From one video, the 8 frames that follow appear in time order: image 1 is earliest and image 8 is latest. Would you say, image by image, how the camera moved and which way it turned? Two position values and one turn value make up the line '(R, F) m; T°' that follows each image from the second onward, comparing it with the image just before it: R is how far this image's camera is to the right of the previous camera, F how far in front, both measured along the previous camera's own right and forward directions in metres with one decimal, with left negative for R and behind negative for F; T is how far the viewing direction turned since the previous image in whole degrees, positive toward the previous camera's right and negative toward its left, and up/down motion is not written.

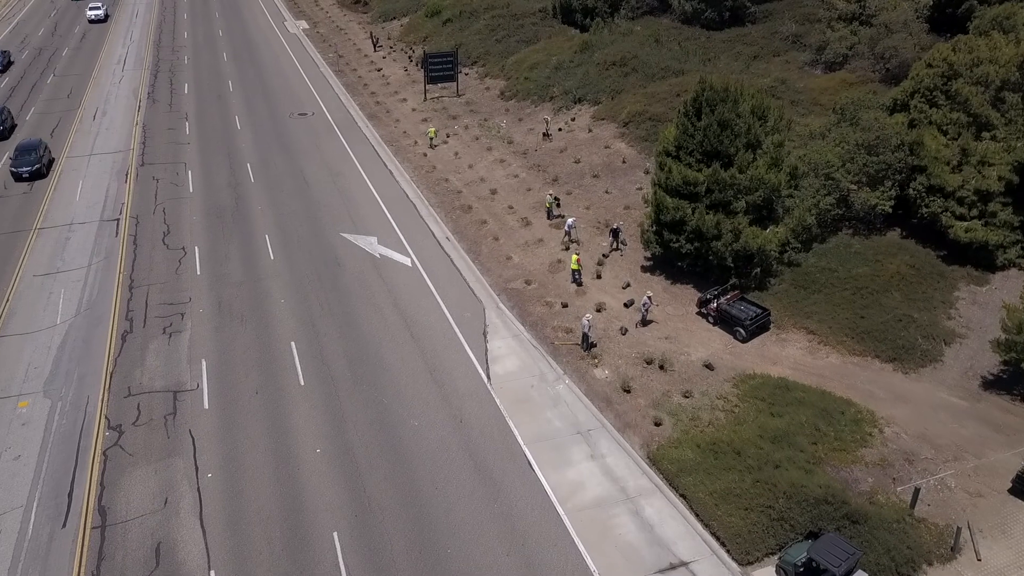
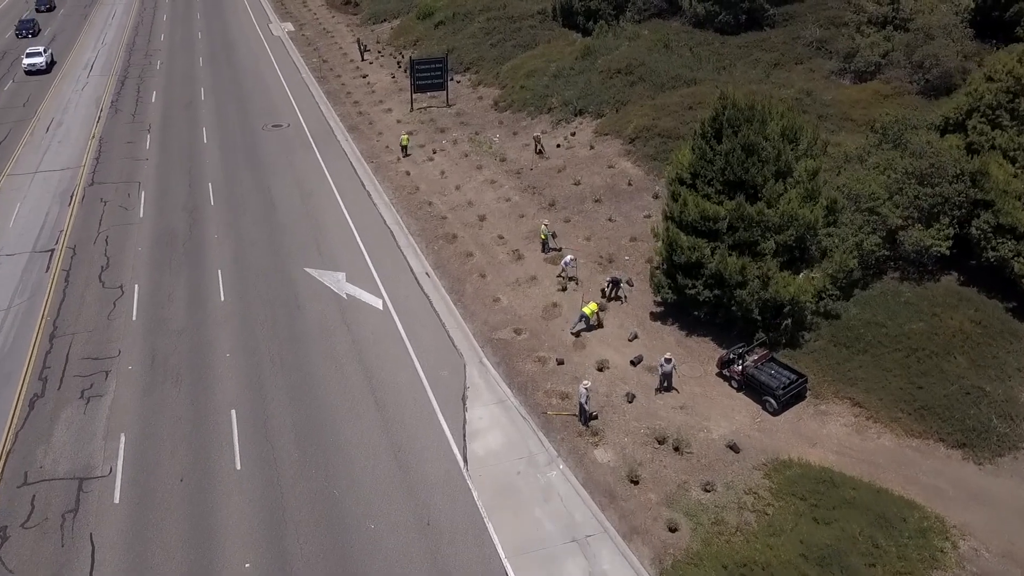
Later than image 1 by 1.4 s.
(+0.5, +3.8) m; 0°
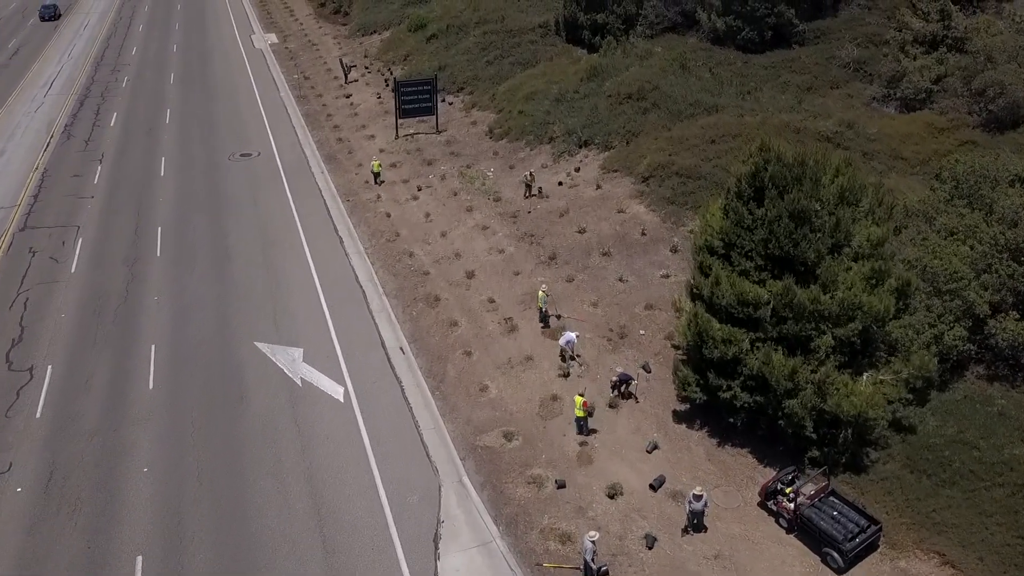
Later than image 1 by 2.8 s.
(+0.3, +4.3) m; 0°
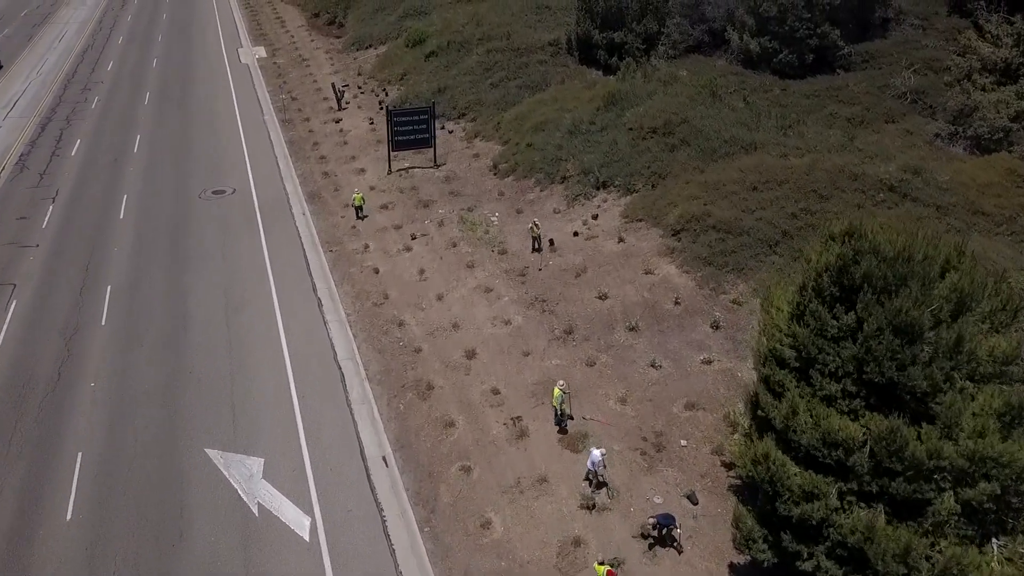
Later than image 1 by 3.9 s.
(-0.2, +4.0) m; 0°
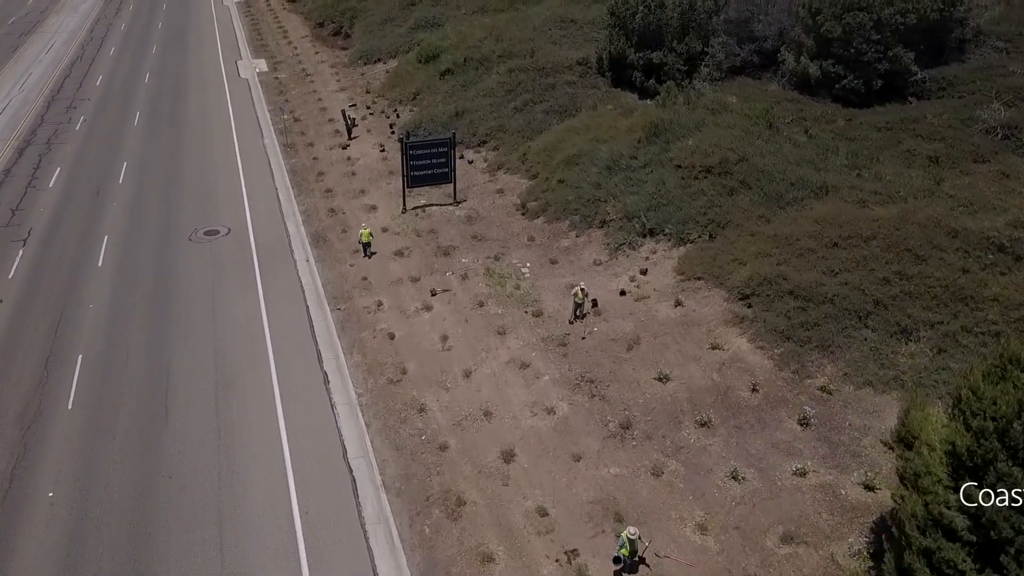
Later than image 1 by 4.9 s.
(-1.0, +3.5) m; 0°
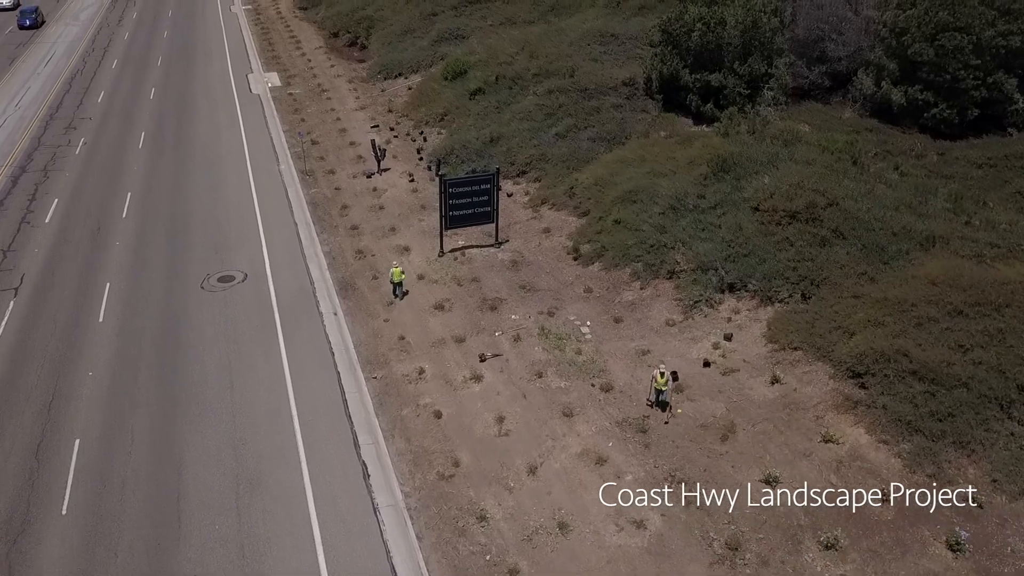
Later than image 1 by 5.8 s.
(-1.5, +3.0) m; 0°
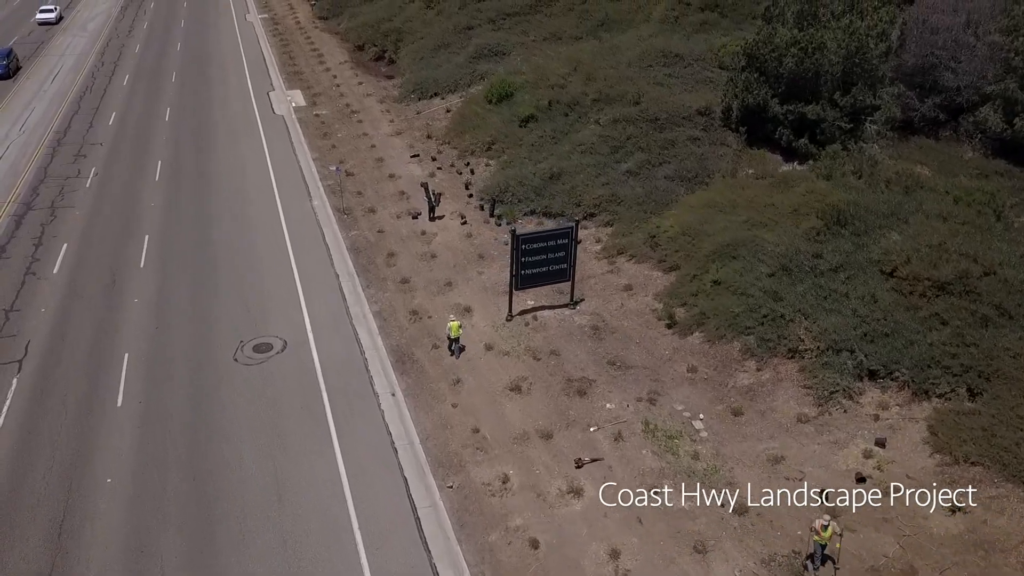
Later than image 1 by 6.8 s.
(-2.1, +3.4) m; 0°
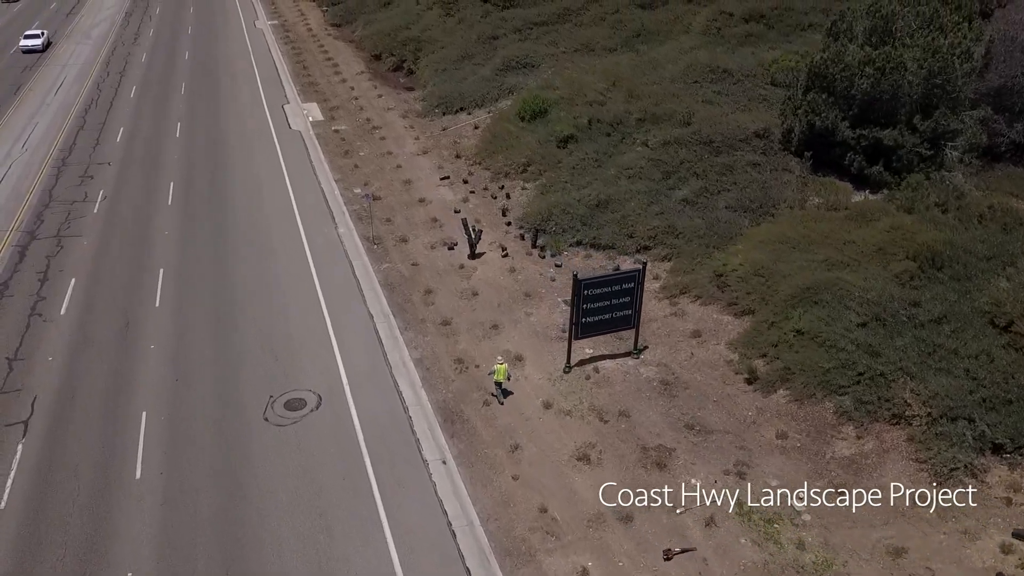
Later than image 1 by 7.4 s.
(-1.5, +2.1) m; 0°
